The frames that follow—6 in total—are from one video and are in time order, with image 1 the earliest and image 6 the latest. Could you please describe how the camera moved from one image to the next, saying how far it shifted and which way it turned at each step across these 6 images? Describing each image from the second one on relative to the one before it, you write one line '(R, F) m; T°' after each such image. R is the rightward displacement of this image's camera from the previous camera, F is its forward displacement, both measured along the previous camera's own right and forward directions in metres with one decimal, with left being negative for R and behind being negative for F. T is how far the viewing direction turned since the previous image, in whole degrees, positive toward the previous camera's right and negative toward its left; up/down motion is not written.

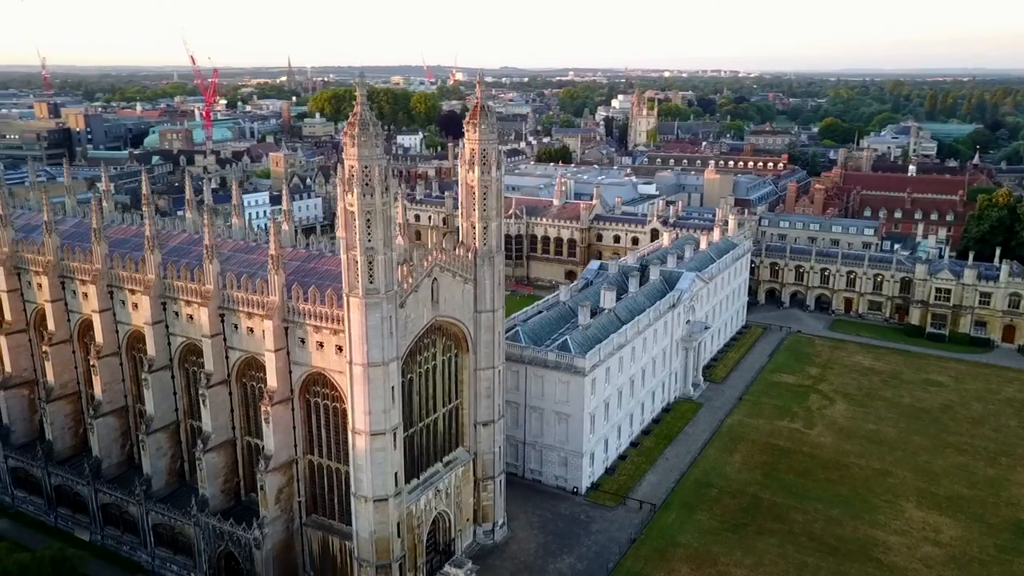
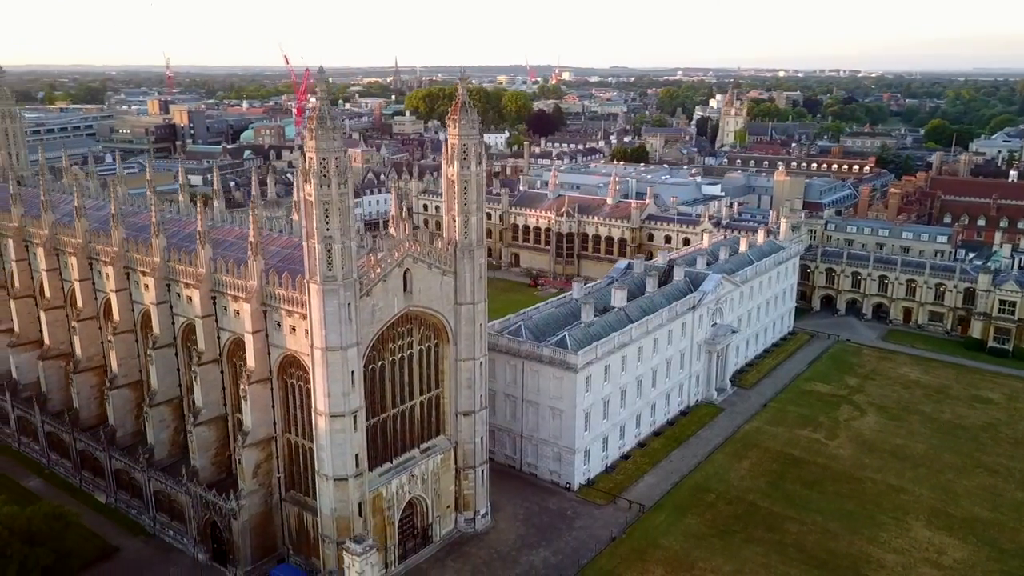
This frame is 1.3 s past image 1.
(+6.5, -0.2) m; -7°
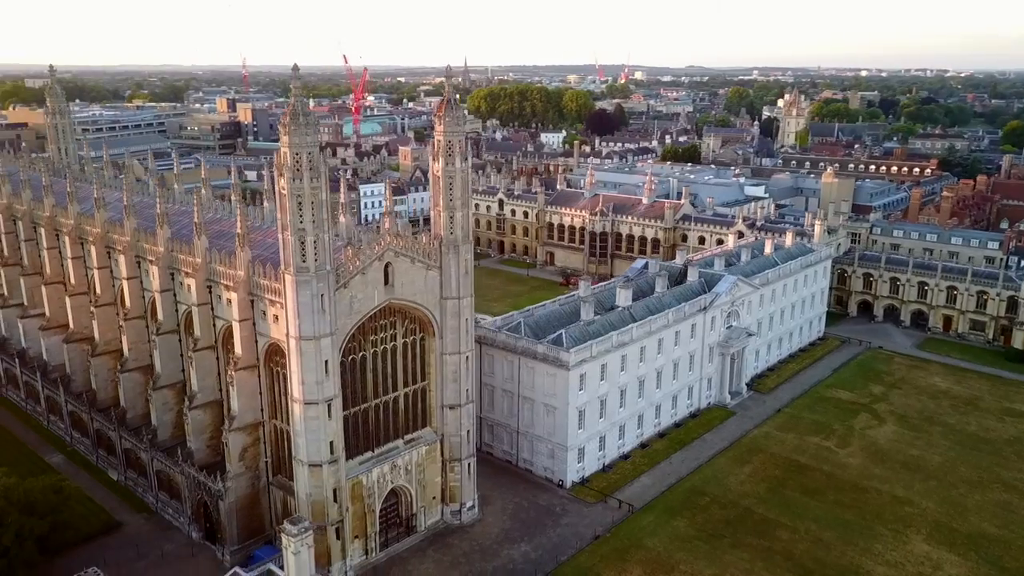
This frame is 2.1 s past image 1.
(+4.5, -0.2) m; -5°
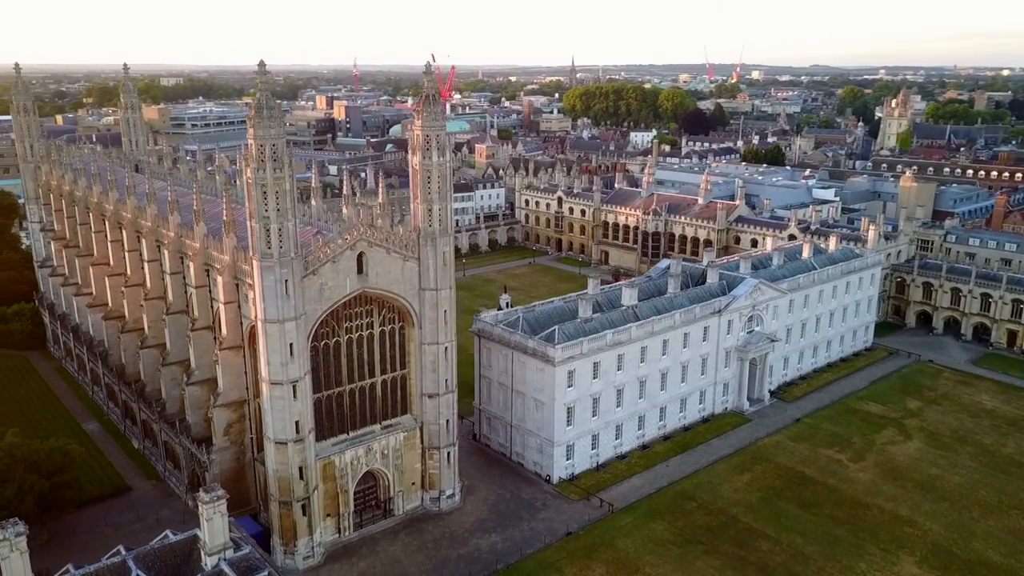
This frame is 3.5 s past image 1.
(+7.1, 0.0) m; -8°
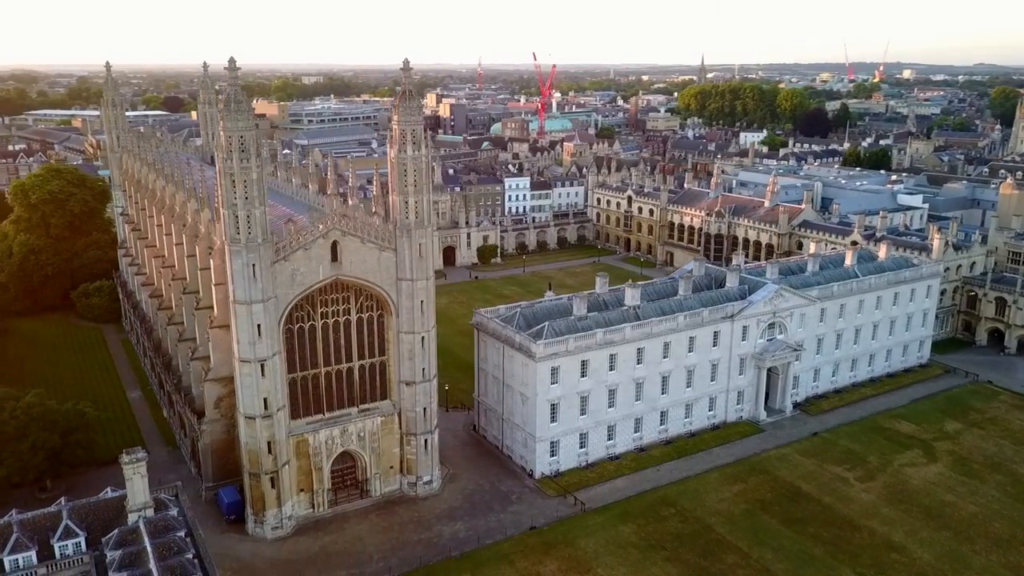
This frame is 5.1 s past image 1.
(+8.6, +0.2) m; -9°
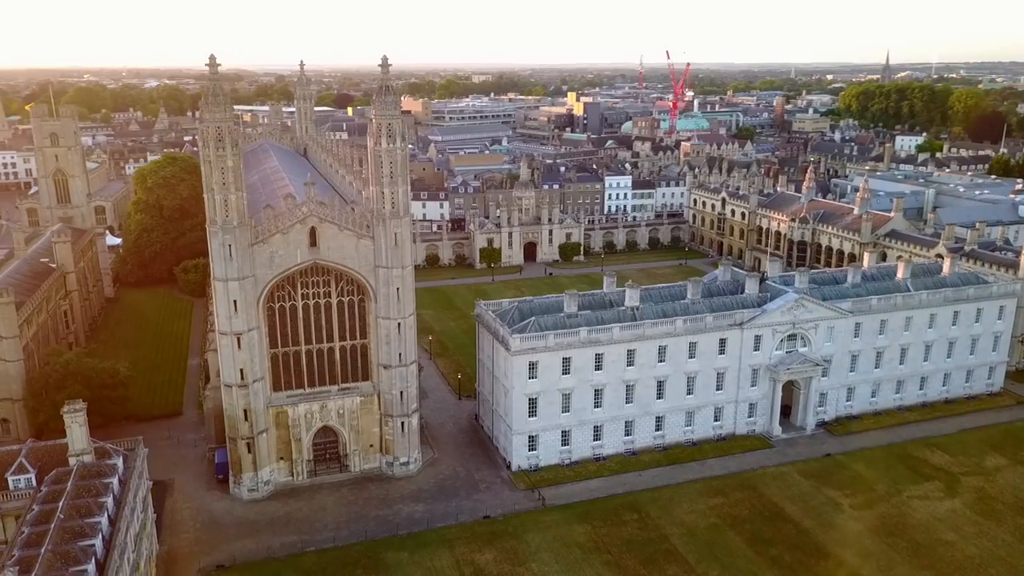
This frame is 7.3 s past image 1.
(+11.3, +0.5) m; -12°
